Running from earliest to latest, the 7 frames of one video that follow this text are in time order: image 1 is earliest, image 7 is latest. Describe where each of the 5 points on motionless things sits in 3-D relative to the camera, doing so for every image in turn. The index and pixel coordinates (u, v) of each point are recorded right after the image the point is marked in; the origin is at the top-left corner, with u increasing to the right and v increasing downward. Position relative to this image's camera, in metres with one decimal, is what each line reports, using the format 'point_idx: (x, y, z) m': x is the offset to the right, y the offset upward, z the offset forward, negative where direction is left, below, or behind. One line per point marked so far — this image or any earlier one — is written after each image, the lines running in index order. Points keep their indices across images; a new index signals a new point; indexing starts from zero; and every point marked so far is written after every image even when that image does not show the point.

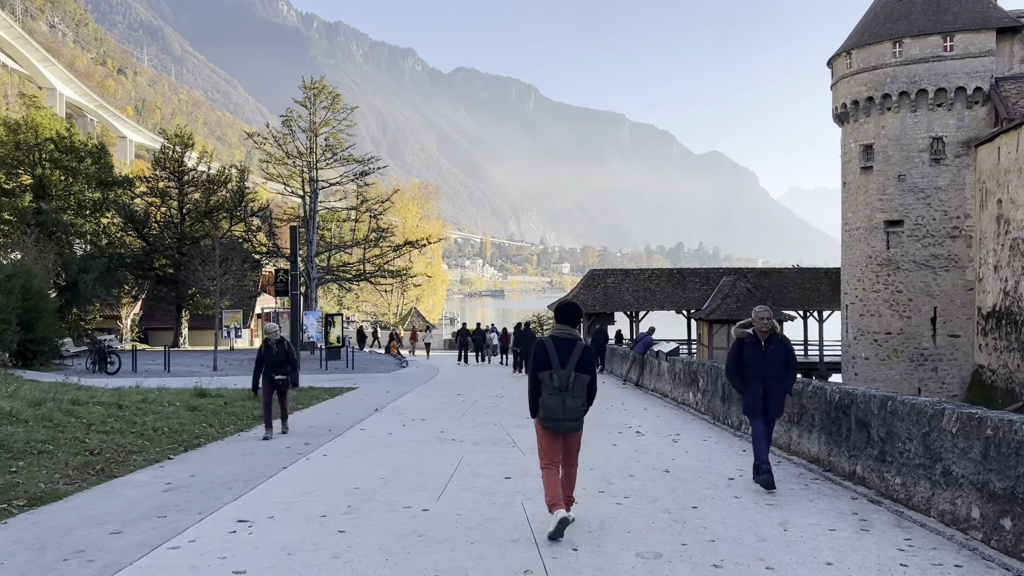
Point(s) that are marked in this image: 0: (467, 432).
0: (-0.6, -1.9, +10.8) m
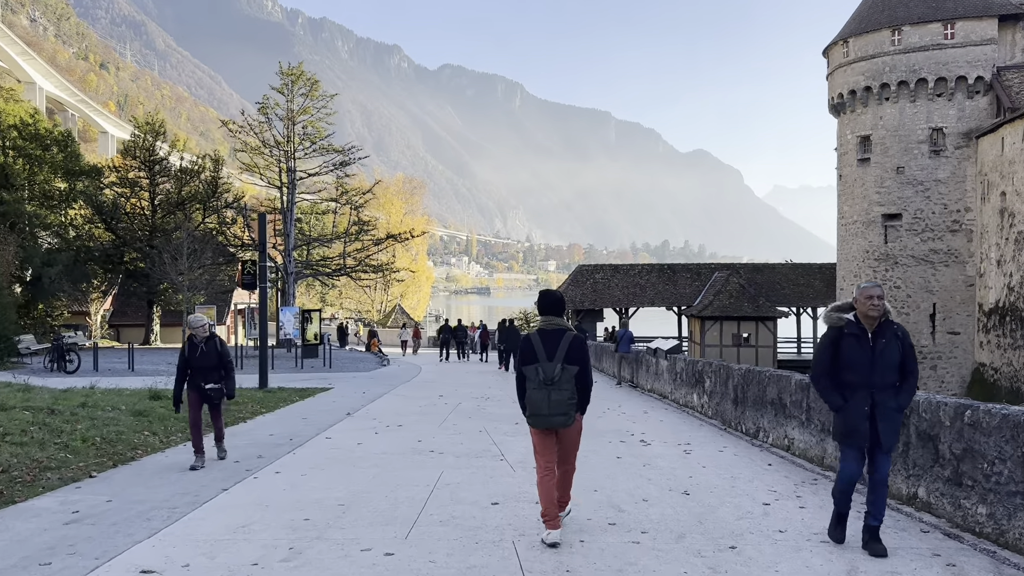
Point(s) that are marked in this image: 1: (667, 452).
0: (-0.8, -1.8, +9.4) m
1: (+1.7, -1.8, +8.7) m
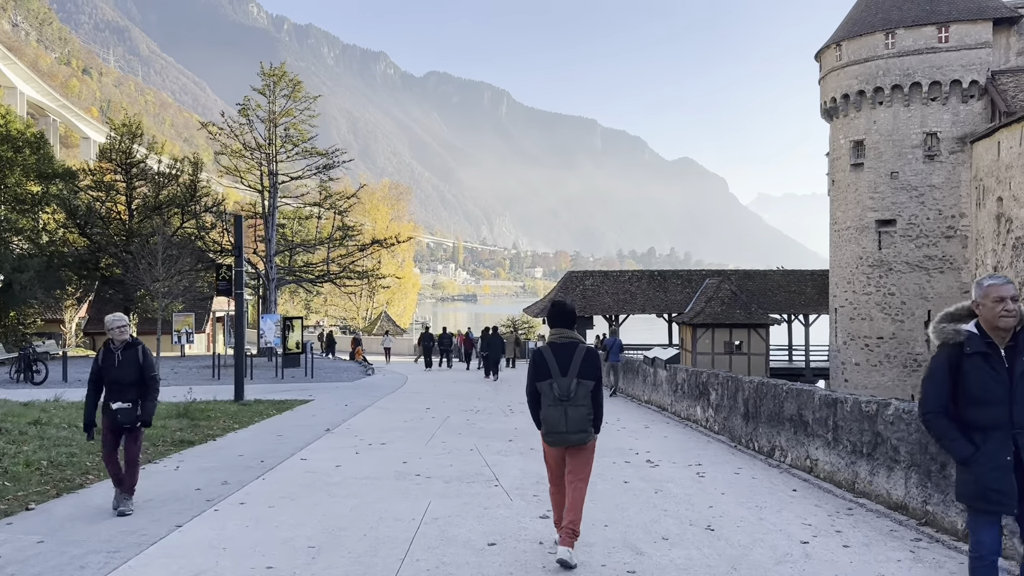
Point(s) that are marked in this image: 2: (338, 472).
0: (-0.8, -1.9, +8.6) m
1: (+1.6, -1.8, +7.9) m
2: (-1.8, -1.9, +8.2) m
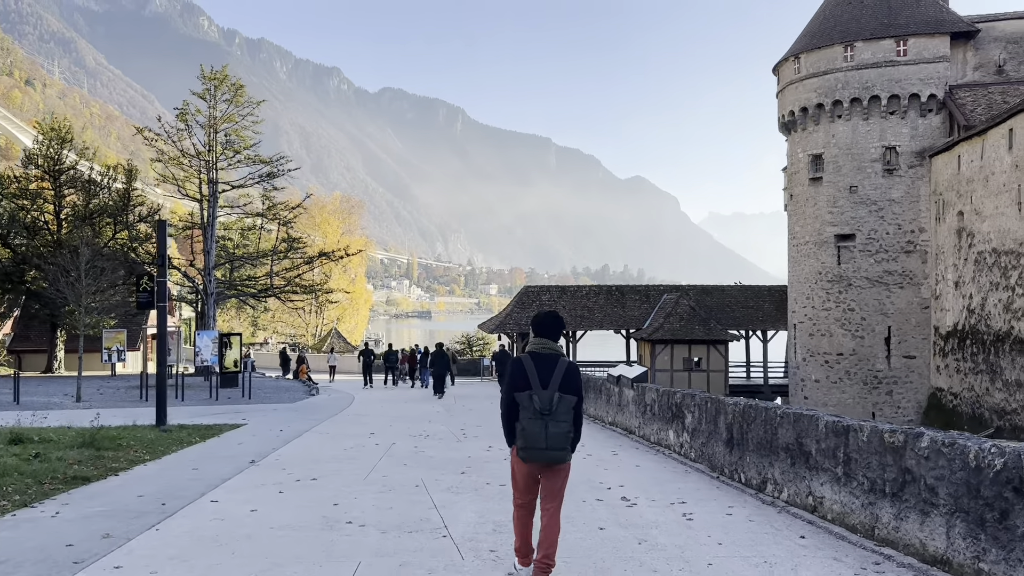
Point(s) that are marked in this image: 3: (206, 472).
0: (-1.3, -1.9, +7.2) m
1: (+1.2, -1.9, +6.7) m
2: (-2.2, -1.9, +6.7) m
3: (-3.6, -2.1, +9.5) m
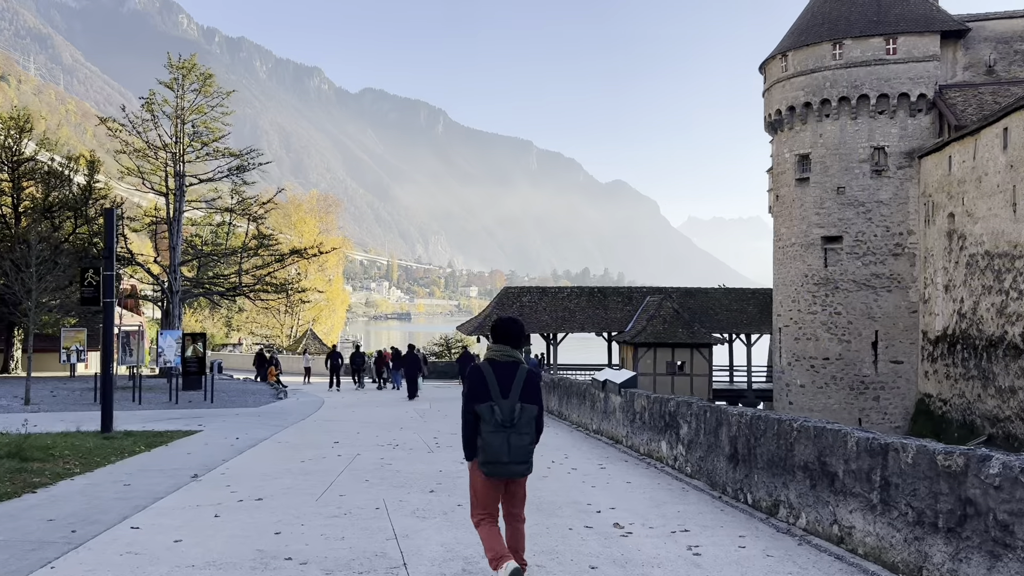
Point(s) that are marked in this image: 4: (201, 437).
0: (-1.4, -1.8, +6.1) m
1: (+1.1, -1.8, +5.6) m
2: (-2.4, -1.8, +5.6) m
3: (-3.8, -2.1, +8.3) m
4: (-5.1, -2.5, +13.3) m
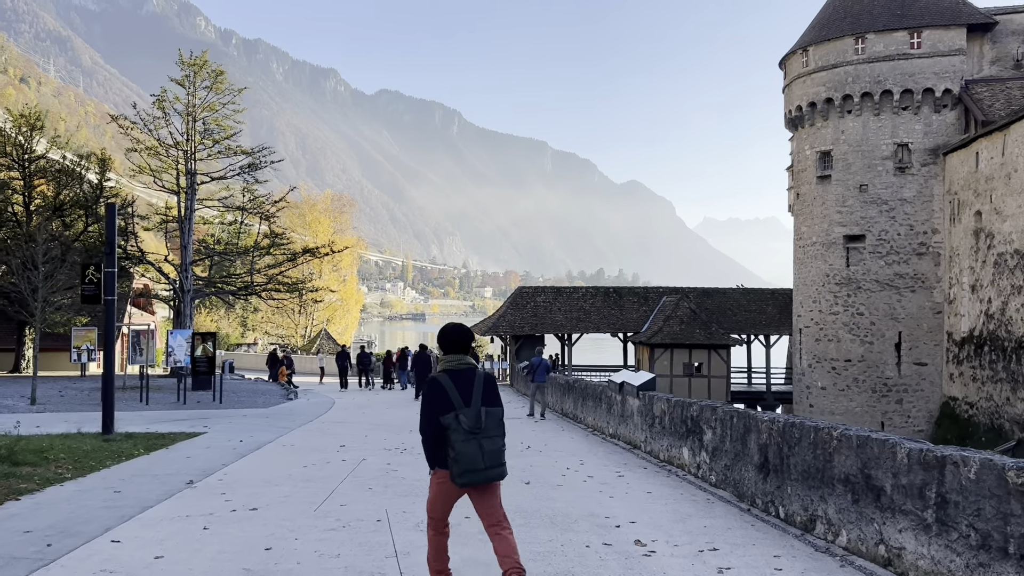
0: (-1.4, -1.8, +5.6) m
1: (+1.1, -1.8, +5.0) m
2: (-2.3, -1.8, +5.1) m
3: (-3.7, -2.0, +7.8) m
4: (-4.9, -2.4, +12.9) m
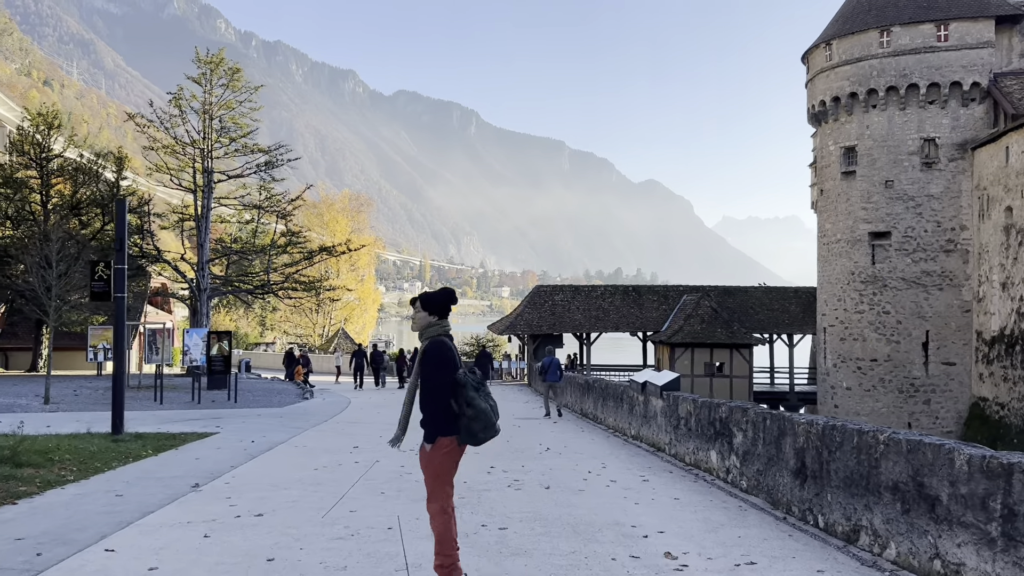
0: (-1.2, -1.7, +5.2) m
1: (+1.2, -1.7, +4.6) m
2: (-2.2, -1.7, +4.8) m
3: (-3.5, -2.0, +7.5) m
4: (-4.6, -2.4, +12.6) m
